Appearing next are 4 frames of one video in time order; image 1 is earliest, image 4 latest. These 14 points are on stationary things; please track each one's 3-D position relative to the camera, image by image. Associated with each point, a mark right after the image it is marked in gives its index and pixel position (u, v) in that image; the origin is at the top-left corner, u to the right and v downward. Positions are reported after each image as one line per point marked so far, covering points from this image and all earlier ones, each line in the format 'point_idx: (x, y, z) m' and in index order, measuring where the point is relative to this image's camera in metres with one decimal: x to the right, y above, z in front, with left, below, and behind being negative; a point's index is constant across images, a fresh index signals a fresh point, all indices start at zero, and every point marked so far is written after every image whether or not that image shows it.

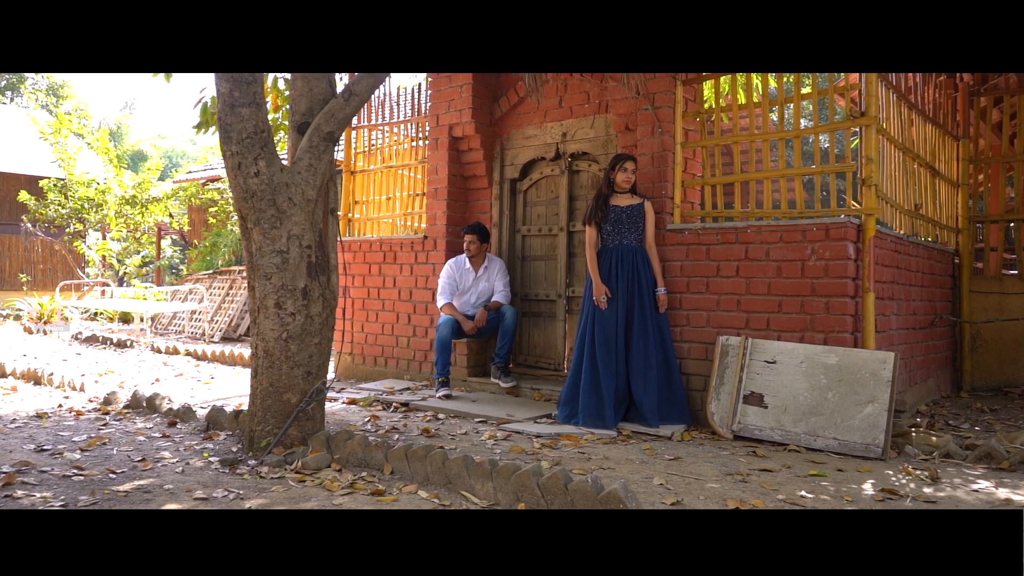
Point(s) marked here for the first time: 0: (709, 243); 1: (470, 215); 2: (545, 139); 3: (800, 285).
0: (+1.4, +0.3, +5.5) m
1: (-0.4, +0.7, +7.2) m
2: (+0.3, +1.3, +6.8) m
3: (+2.0, 0.0, +5.1) m
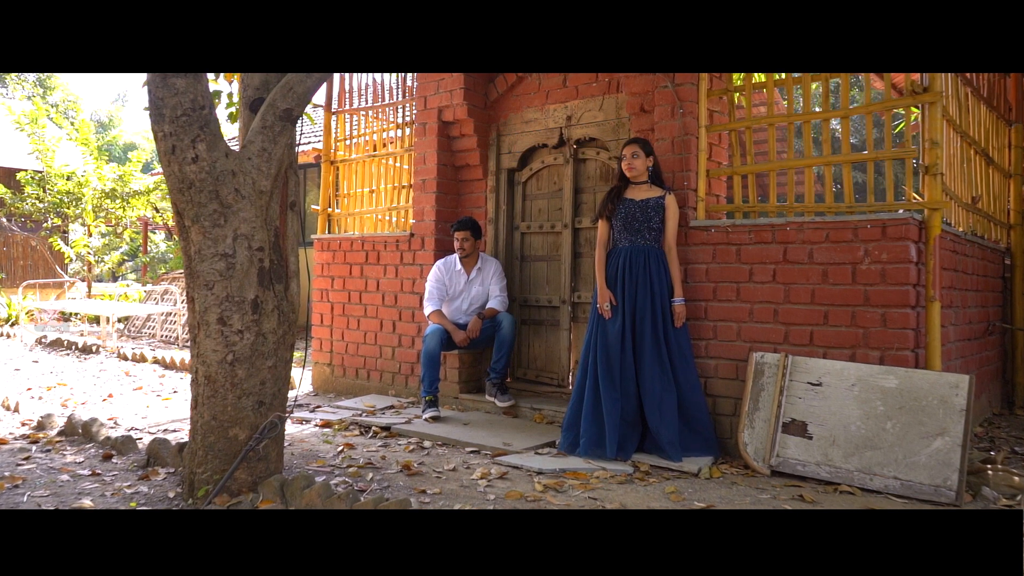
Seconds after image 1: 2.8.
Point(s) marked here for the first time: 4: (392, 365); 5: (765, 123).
0: (+1.4, +0.3, +4.7) m
1: (-0.4, +0.7, +6.4) m
2: (+0.3, +1.3, +5.9) m
3: (+1.9, 0.0, +4.3) m
4: (-1.0, -0.7, +6.4) m
5: (+1.6, +1.1, +4.8) m
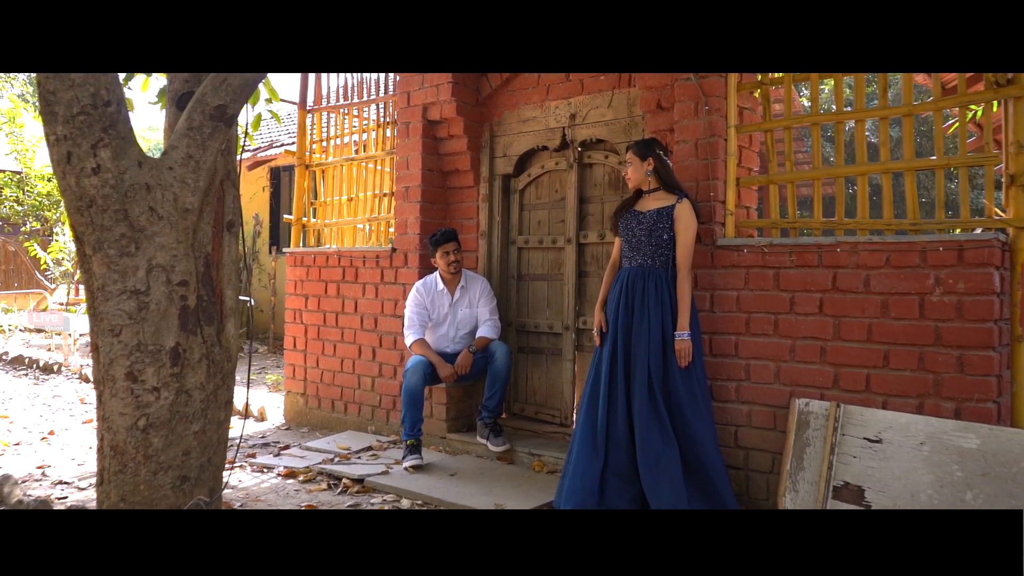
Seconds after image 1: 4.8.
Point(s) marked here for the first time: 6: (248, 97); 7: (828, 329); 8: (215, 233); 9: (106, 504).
0: (+1.4, +0.1, +3.9) m
1: (-0.5, +0.5, +5.6) m
2: (+0.2, +1.1, +5.2) m
3: (+1.9, -0.2, +3.5) m
4: (-1.1, -0.8, +5.7) m
5: (+1.6, +0.9, +4.1) m
6: (-1.1, +0.8, +3.0) m
7: (+1.6, -0.2, +3.8) m
8: (-1.2, +0.2, +3.1) m
9: (-1.5, -0.8, +2.9) m
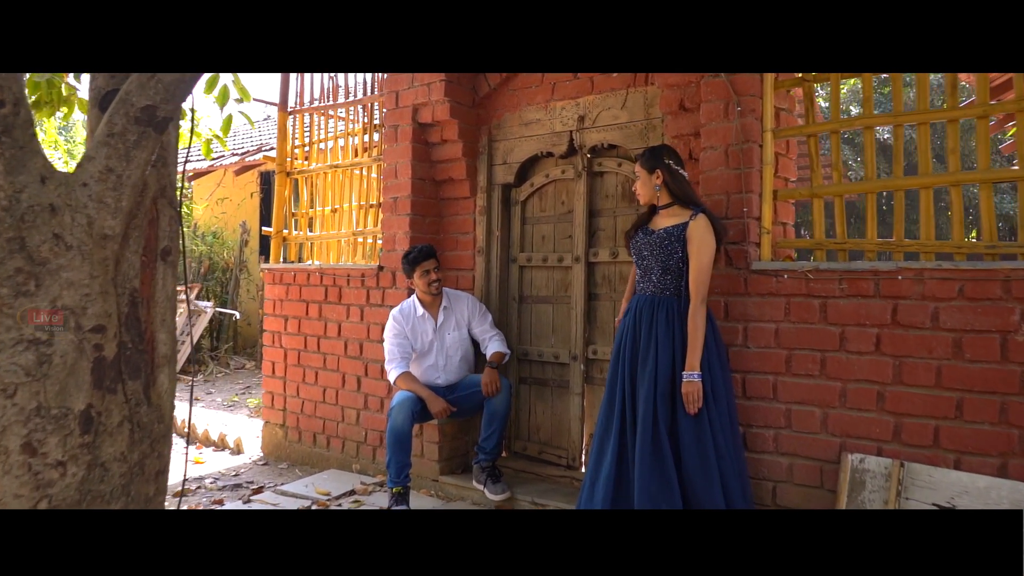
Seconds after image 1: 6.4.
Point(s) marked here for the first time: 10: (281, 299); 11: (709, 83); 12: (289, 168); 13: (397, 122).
0: (+1.4, 0.0, +3.3) m
1: (-0.5, +0.4, +5.0) m
2: (+0.2, +1.0, +4.6) m
3: (+1.9, -0.3, +2.9) m
4: (-1.1, -1.0, +5.1) m
5: (+1.6, +0.8, +3.5) m
6: (-1.1, +0.6, +2.4) m
7: (+1.6, -0.3, +3.2) m
8: (-1.2, +0.1, +2.5) m
9: (-1.6, -1.0, +2.3) m
10: (-1.7, -0.1, +5.6) m
11: (+1.0, +1.0, +3.7) m
12: (-1.7, +0.9, +5.9) m
13: (-0.8, +1.1, +4.9) m
